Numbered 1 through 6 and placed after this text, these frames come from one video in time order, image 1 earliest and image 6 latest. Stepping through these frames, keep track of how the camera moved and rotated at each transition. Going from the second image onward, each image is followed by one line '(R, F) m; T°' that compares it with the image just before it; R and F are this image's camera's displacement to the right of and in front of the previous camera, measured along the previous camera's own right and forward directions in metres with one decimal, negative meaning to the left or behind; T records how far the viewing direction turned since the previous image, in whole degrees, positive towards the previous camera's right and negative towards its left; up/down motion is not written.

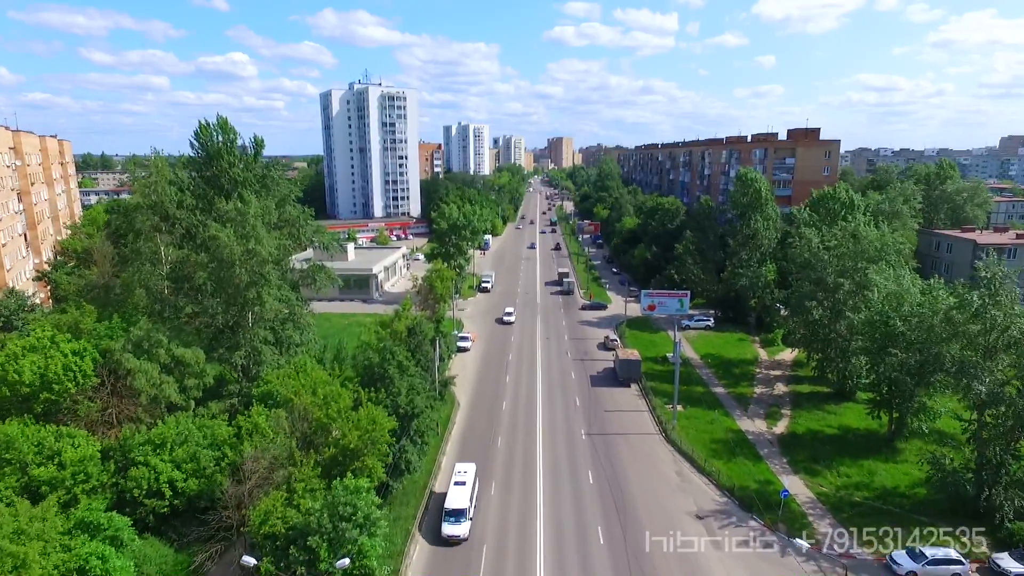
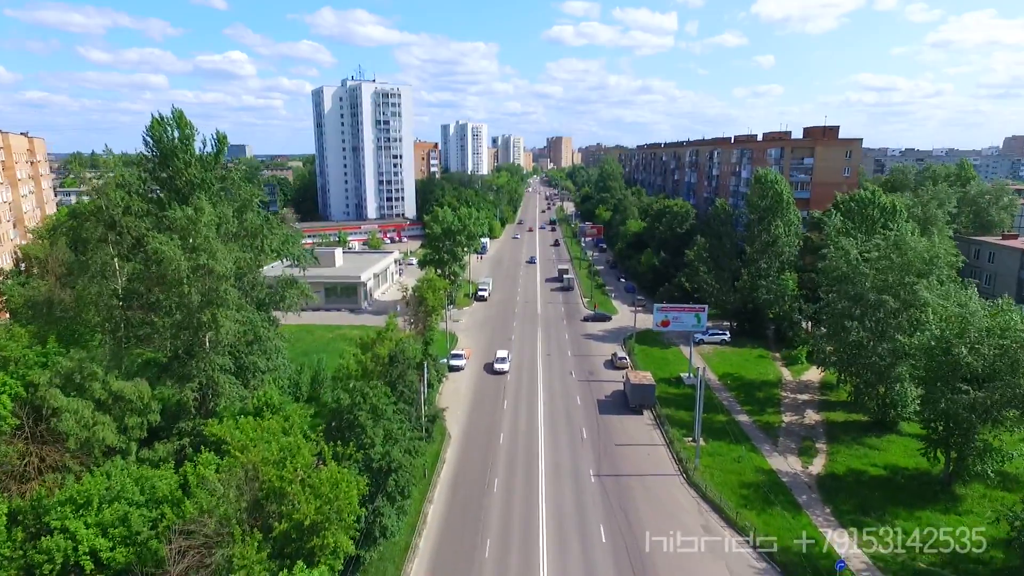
(0.0, +4.1) m; 0°
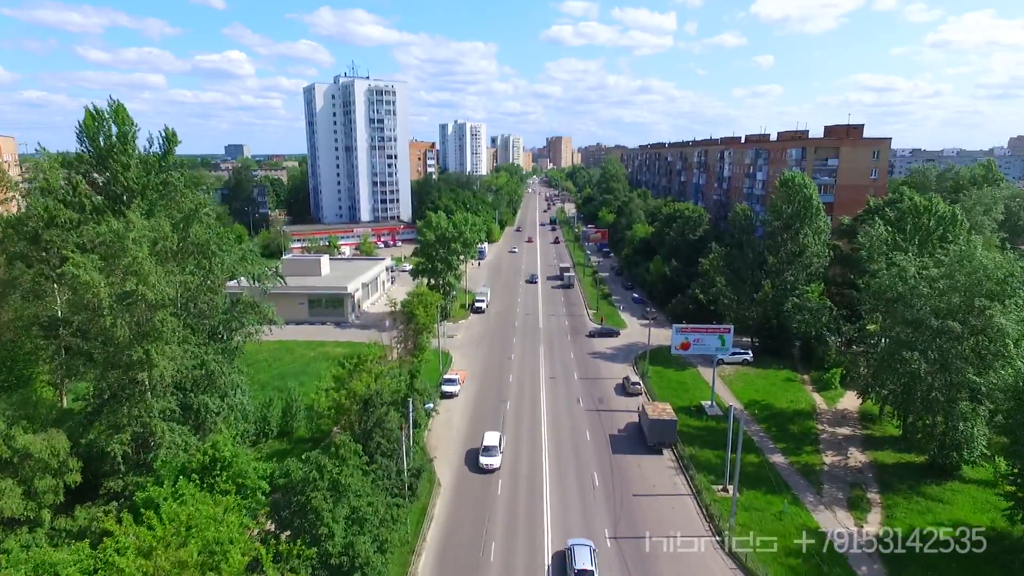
(-0.1, +4.4) m; 0°
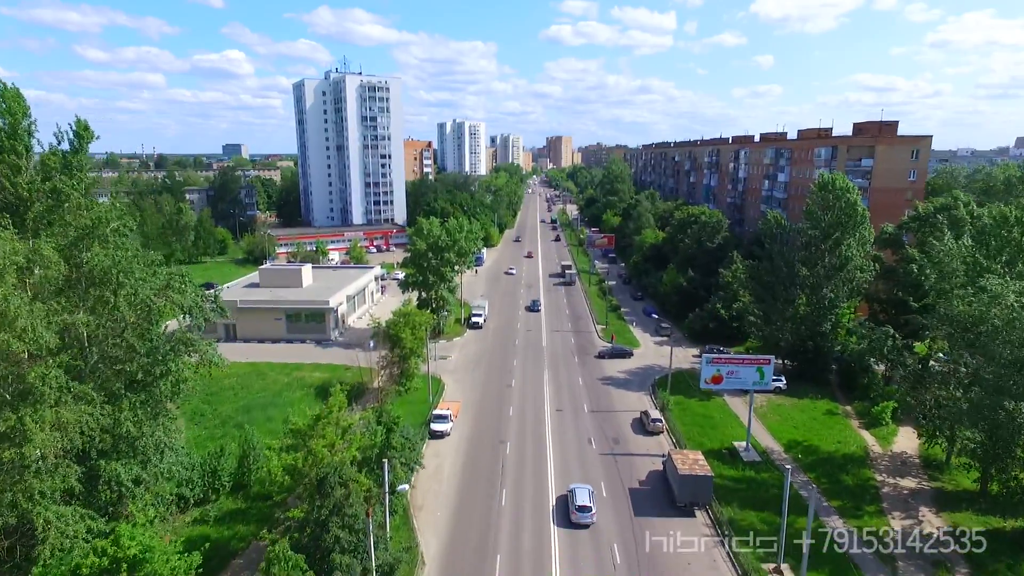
(-0.1, +5.1) m; 0°
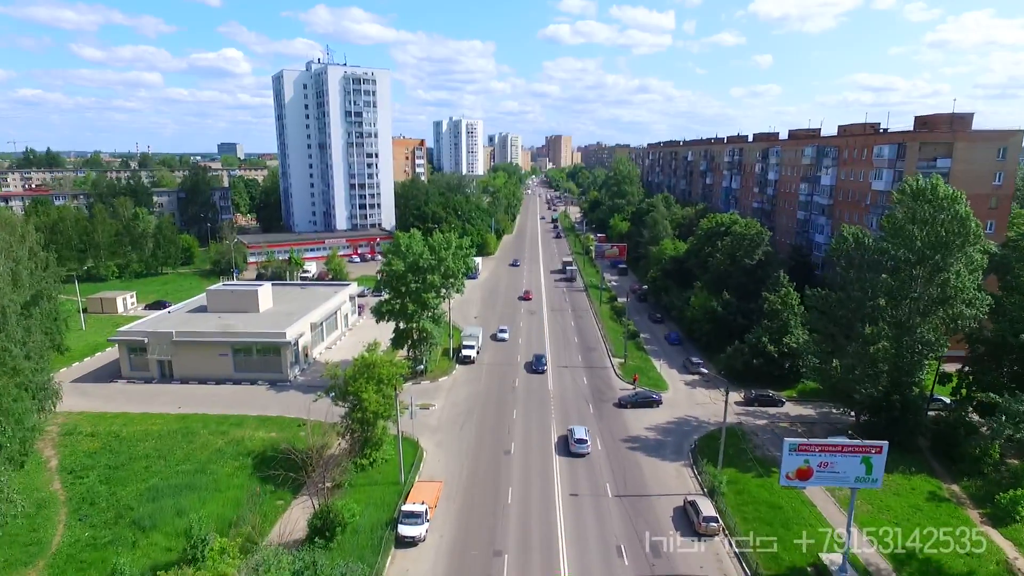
(0.0, +8.6) m; 0°
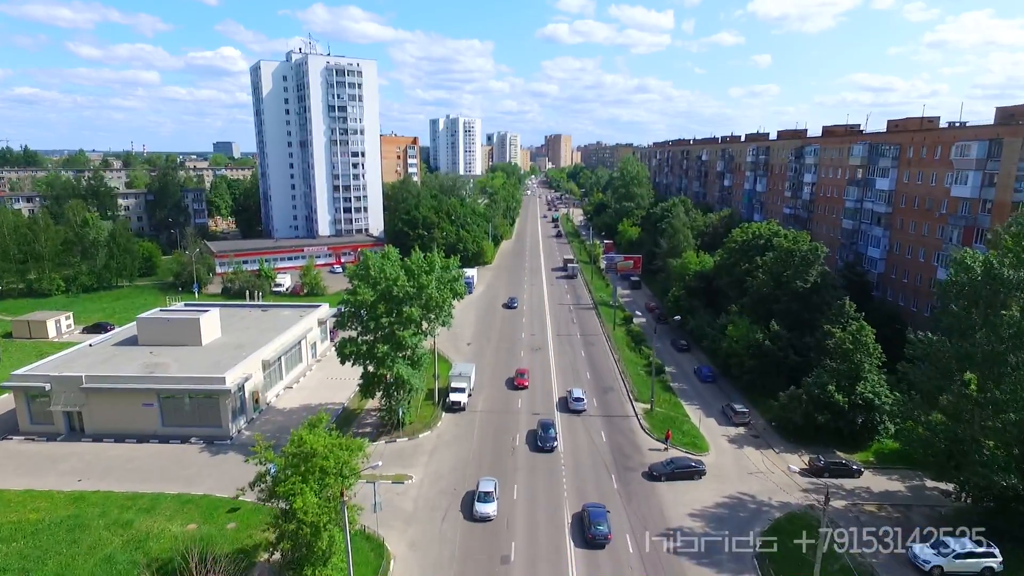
(-0.1, +7.9) m; 0°
